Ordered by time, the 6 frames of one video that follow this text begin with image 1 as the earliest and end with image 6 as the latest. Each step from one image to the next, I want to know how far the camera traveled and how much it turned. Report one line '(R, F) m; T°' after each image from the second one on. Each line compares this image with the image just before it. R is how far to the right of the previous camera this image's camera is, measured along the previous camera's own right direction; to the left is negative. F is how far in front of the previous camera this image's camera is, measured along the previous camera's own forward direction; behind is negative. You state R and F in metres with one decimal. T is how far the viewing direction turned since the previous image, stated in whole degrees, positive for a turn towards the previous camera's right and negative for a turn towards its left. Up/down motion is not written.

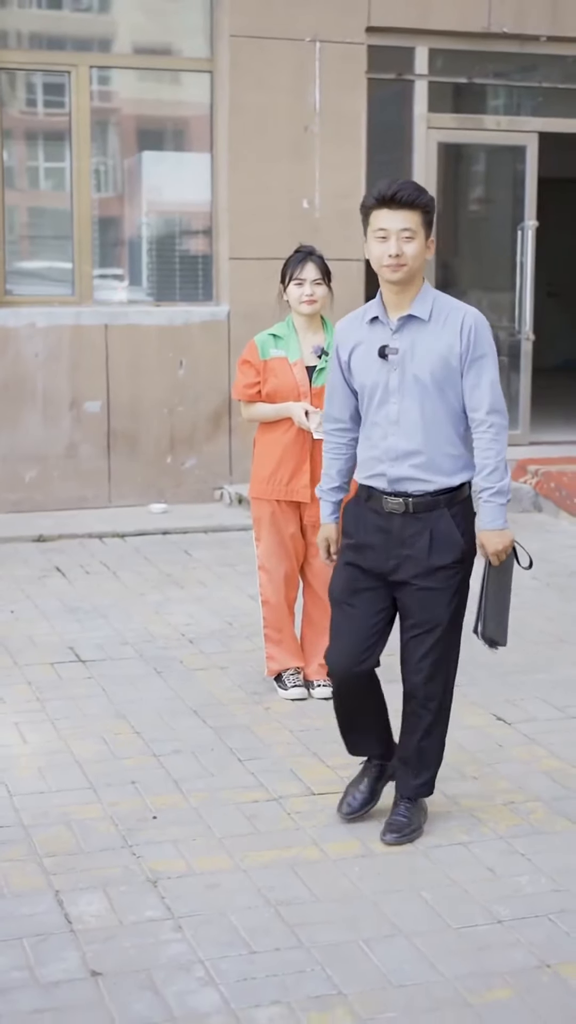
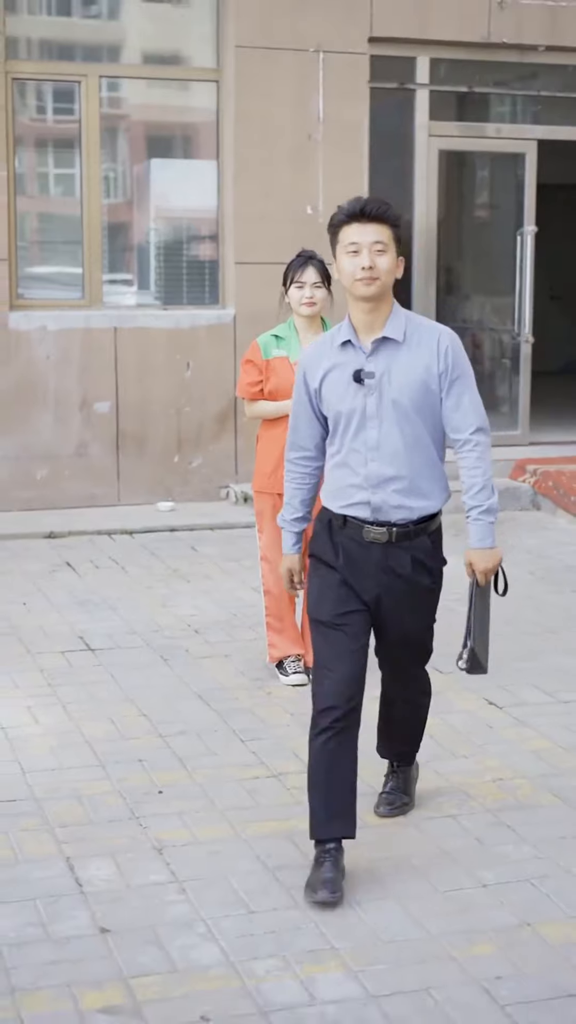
(0.0, -0.2) m; 0°
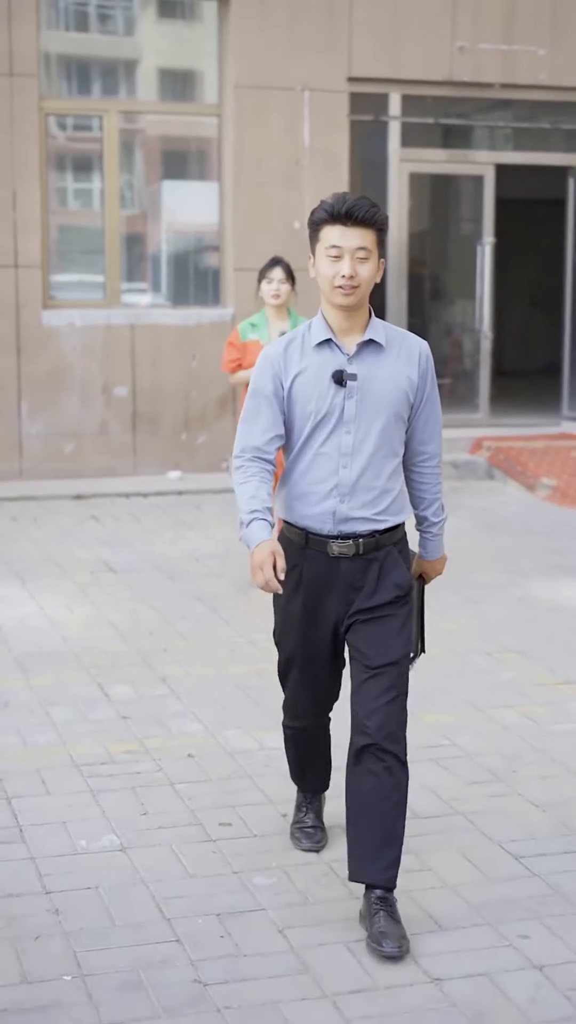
(+0.2, -1.7) m; -1°
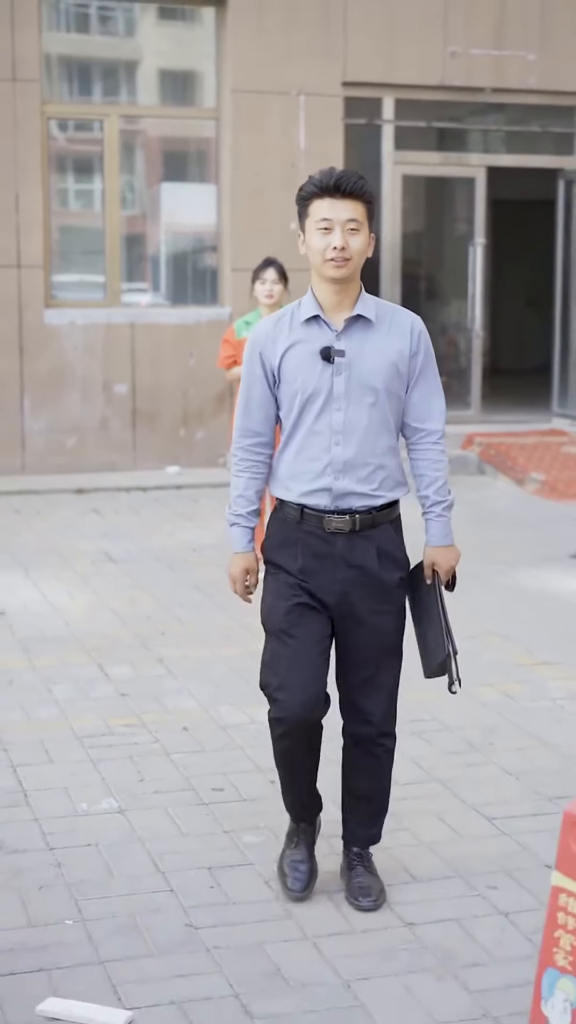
(0.0, -0.3) m; 0°
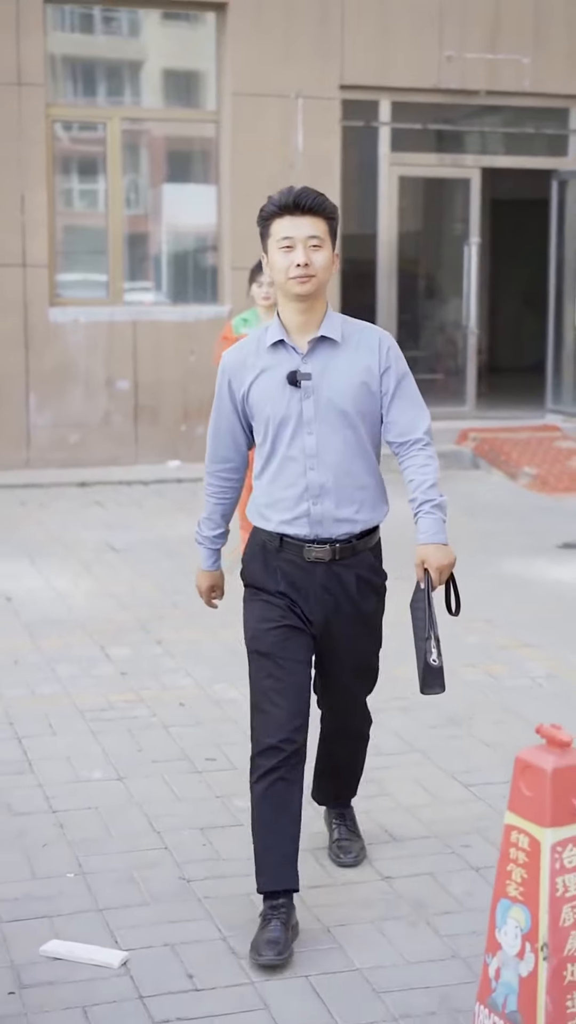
(0.0, -0.3) m; 0°
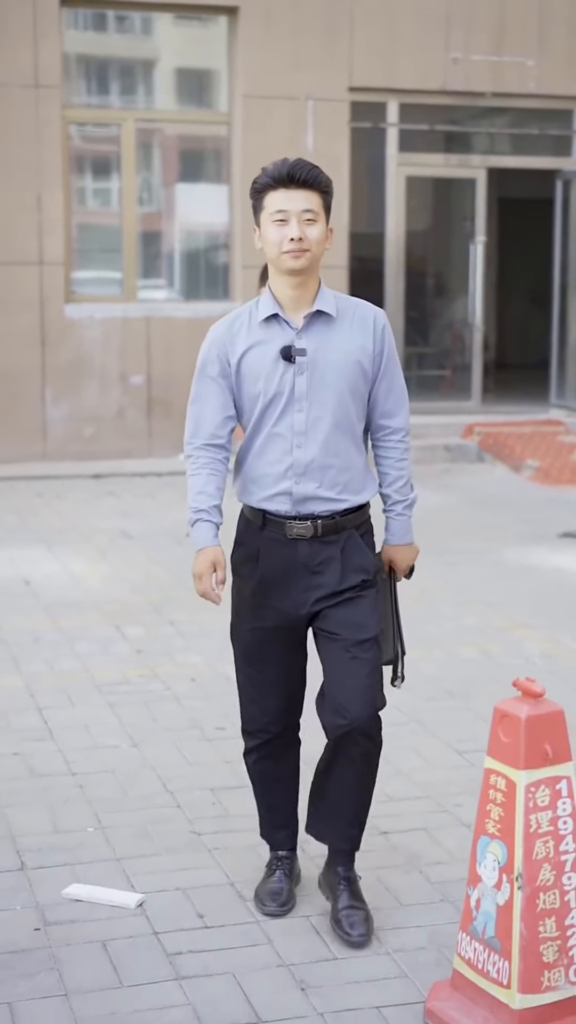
(0.0, -0.3) m; 0°
